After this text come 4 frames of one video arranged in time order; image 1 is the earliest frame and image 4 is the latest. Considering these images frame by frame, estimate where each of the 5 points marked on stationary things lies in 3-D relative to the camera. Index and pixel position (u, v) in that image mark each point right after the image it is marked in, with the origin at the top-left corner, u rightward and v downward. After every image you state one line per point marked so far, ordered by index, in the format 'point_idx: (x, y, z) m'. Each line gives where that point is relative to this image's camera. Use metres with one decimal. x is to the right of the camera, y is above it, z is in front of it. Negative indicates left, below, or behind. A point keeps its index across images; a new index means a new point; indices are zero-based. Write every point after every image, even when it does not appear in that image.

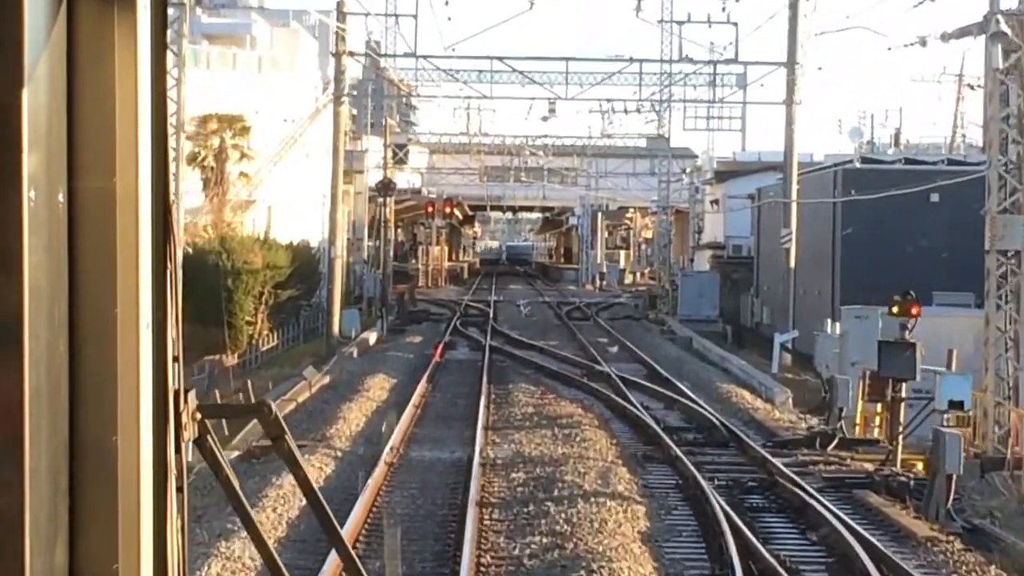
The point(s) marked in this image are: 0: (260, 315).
0: (-3.7, -0.4, +18.0) m
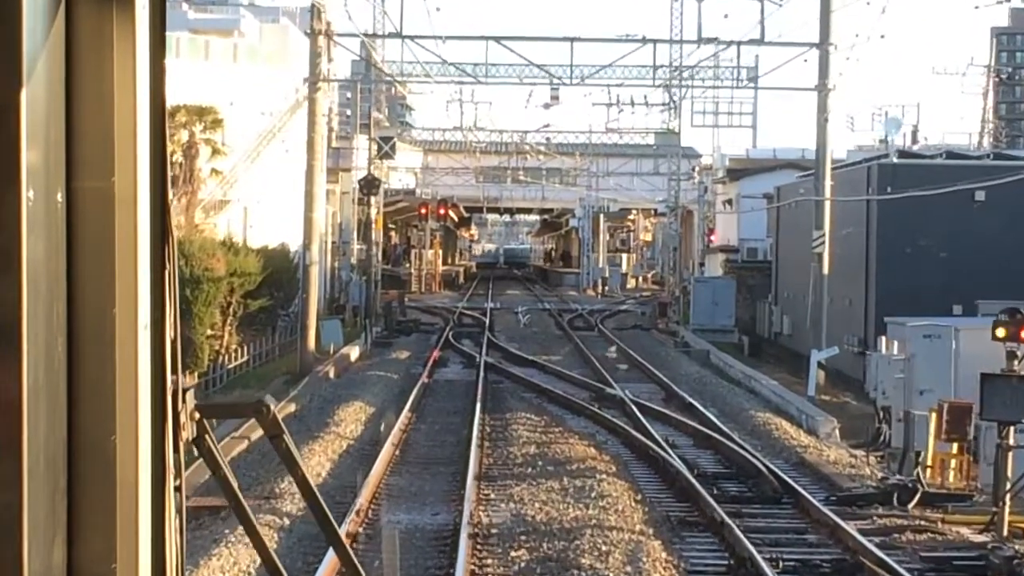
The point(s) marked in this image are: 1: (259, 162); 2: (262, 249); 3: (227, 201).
0: (-3.7, -0.5, +16.3) m
1: (-3.9, +1.9, +19.4) m
2: (-3.9, +0.6, +19.4) m
3: (-3.8, +1.2, +17.2) m
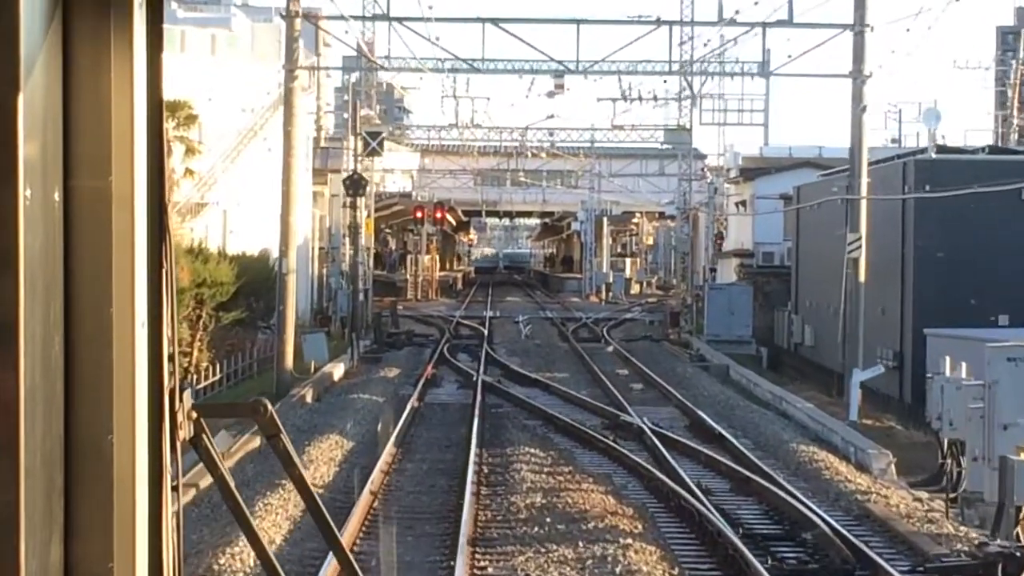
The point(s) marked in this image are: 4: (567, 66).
0: (-3.7, -0.6, +15.0) m
1: (-3.9, +1.8, +18.0) m
2: (-3.9, +0.5, +18.1) m
3: (-3.8, +1.1, +15.8) m
4: (+0.8, +3.3, +19.4) m
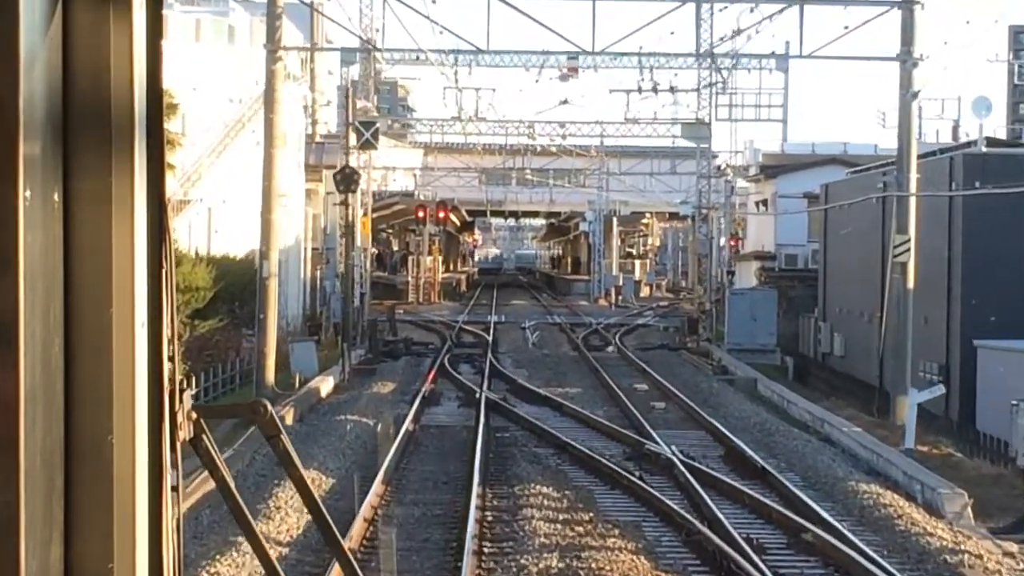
0: (-3.6, -0.7, +13.8) m
1: (-3.8, +1.8, +16.8) m
2: (-3.8, +0.4, +16.9) m
3: (-3.8, +1.0, +14.6) m
4: (+0.9, +3.3, +18.2) m
